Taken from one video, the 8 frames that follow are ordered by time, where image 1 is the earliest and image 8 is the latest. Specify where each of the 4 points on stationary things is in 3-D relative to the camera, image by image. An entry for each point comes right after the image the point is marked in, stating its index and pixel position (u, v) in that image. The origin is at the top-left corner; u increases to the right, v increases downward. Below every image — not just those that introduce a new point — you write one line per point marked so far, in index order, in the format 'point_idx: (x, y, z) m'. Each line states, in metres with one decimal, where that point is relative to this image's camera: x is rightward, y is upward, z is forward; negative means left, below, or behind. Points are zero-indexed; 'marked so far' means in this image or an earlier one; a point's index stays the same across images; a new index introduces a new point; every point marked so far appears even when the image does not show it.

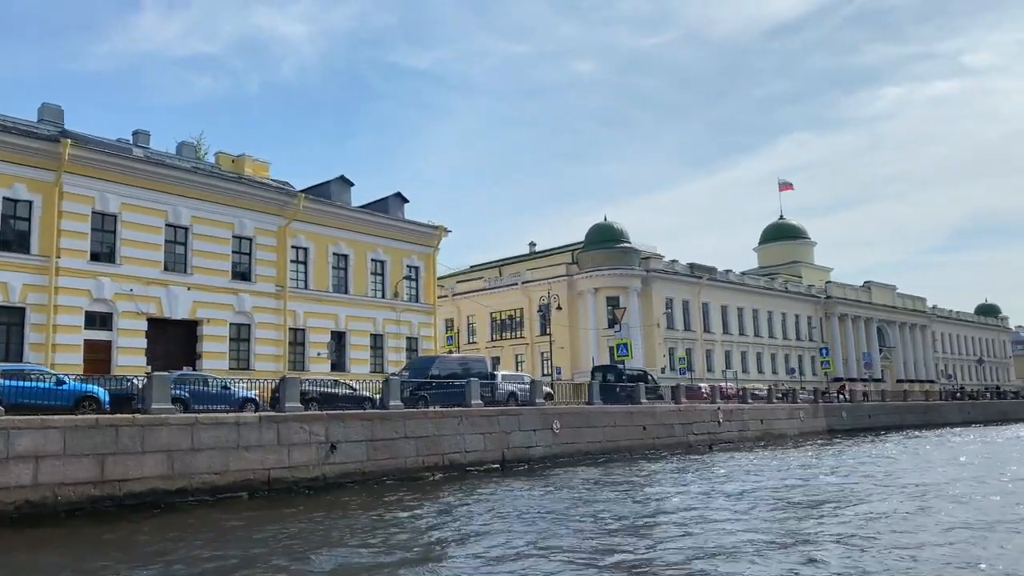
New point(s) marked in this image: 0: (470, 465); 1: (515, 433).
0: (-0.9, -3.9, +17.8) m
1: (+0.1, -3.4, +19.1) m
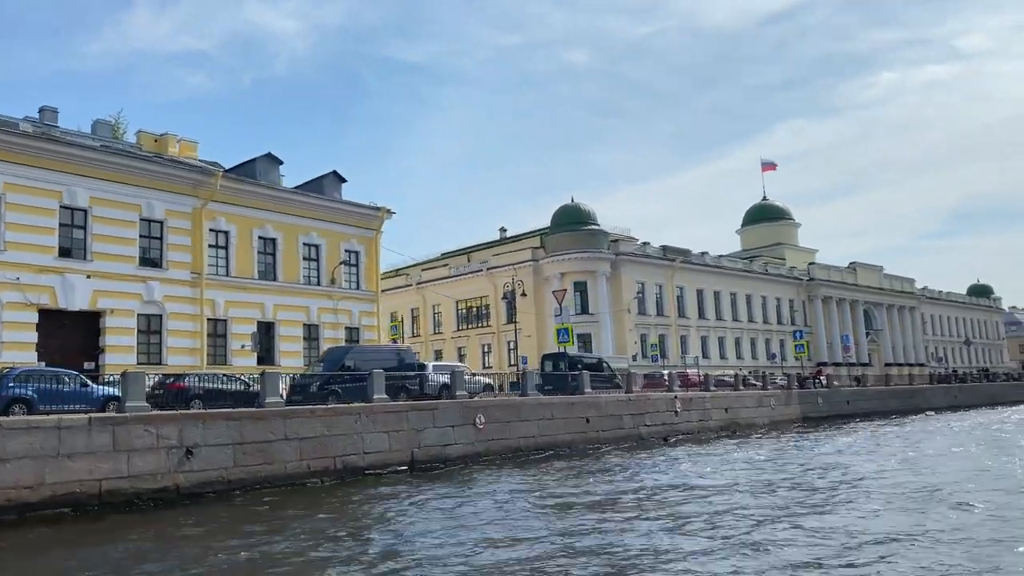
0: (-2.7, -3.4, +15.7) m
1: (-1.7, -3.0, +16.9) m
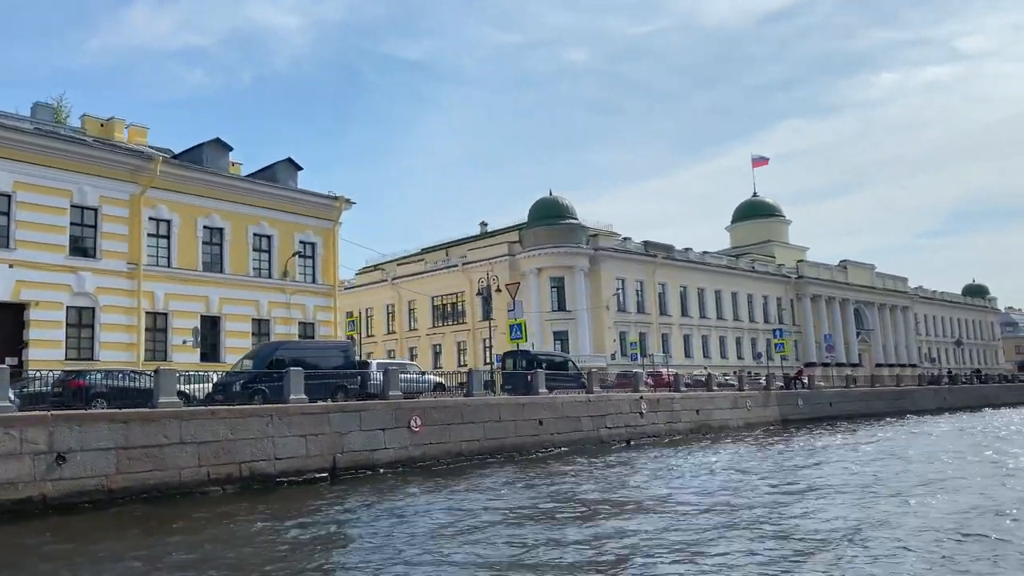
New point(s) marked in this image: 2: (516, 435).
0: (-4.0, -3.3, +14.3) m
1: (-3.0, -2.8, +15.6) m
2: (+0.1, -3.5, +19.2) m
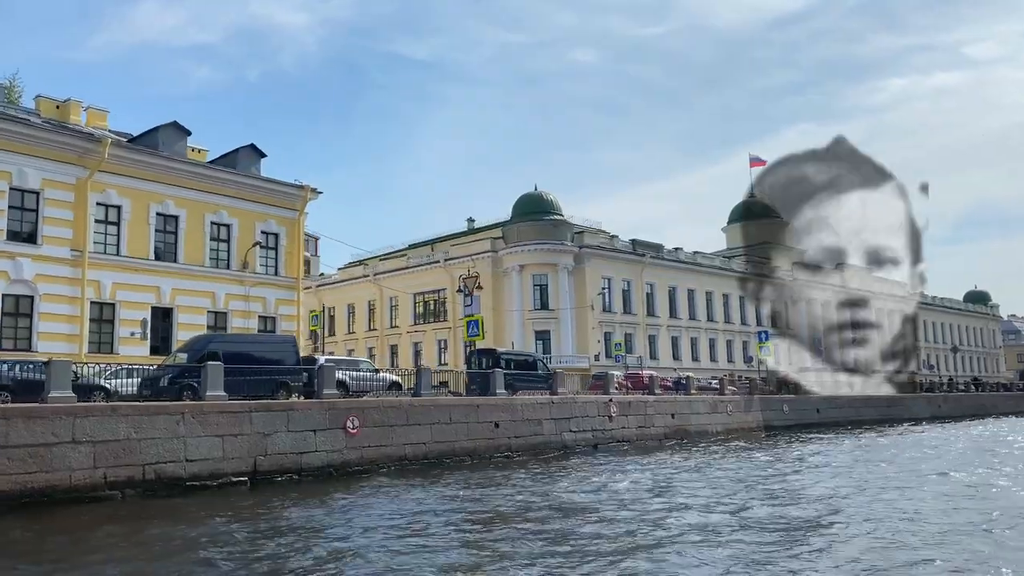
0: (-5.0, -3.0, +13.1) m
1: (-4.1, -2.6, +14.4) m
2: (-1.0, -3.3, +18.0) m
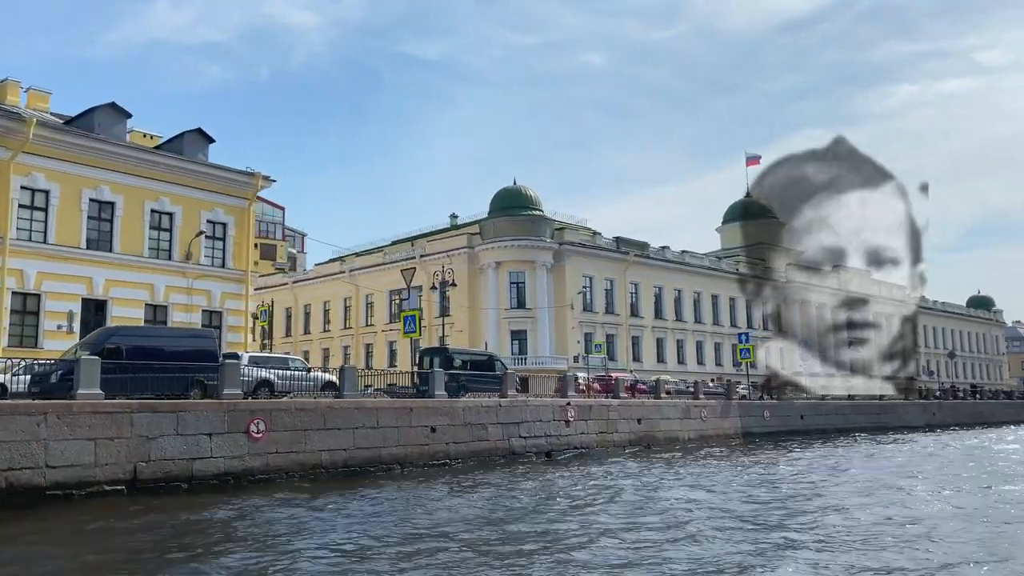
0: (-6.4, -2.8, +11.6) m
1: (-5.4, -2.4, +12.8) m
2: (-2.3, -3.1, +16.4) m
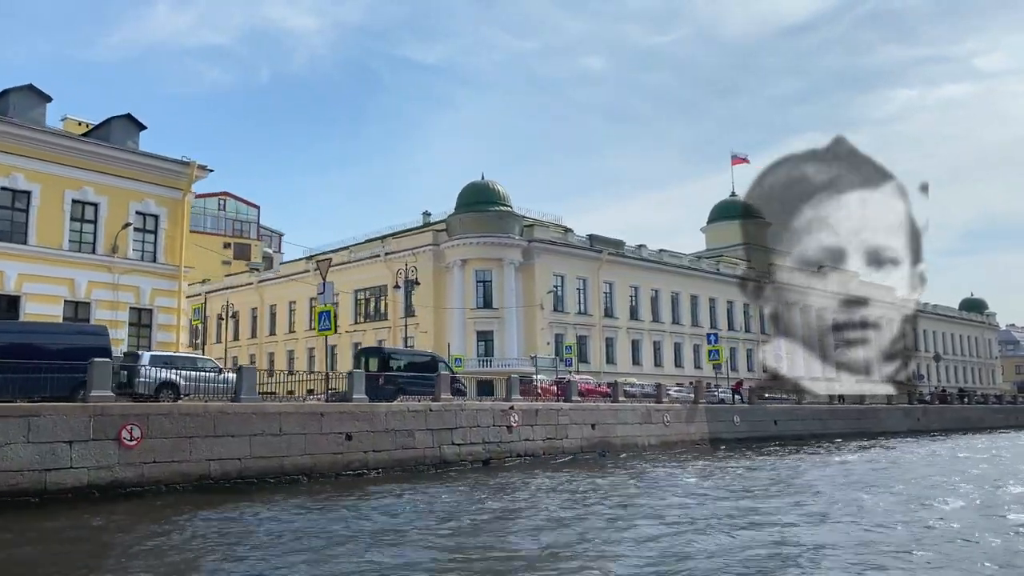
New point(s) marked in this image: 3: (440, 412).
0: (-7.8, -2.7, +10.0) m
1: (-6.8, -2.2, +11.3) m
2: (-3.7, -3.0, +14.9) m
3: (-1.5, -2.7, +17.7) m
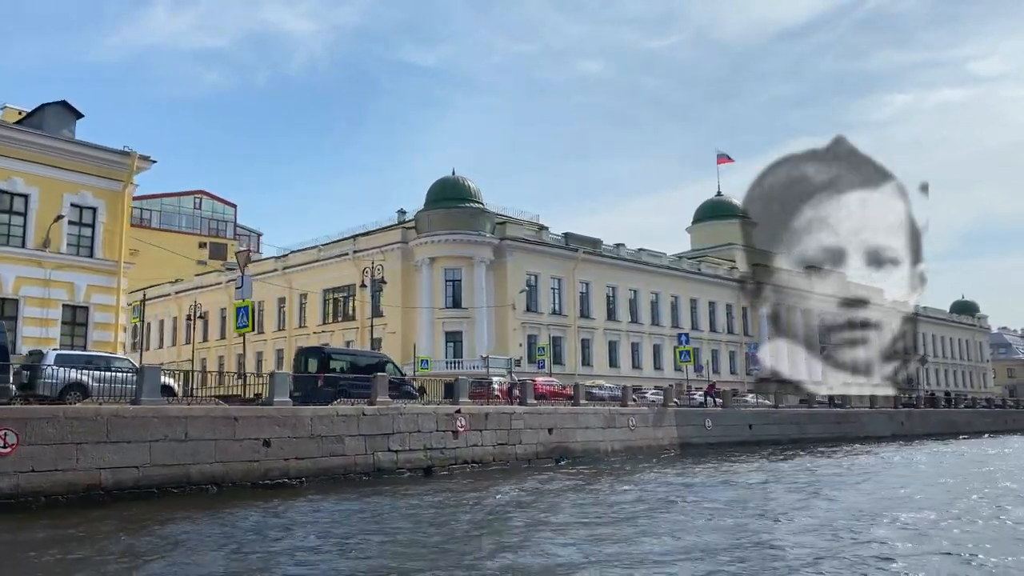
0: (-9.0, -2.5, +8.8) m
1: (-8.0, -2.1, +10.1) m
2: (-4.9, -2.9, +13.7) m
3: (-2.7, -2.5, +16.5) m
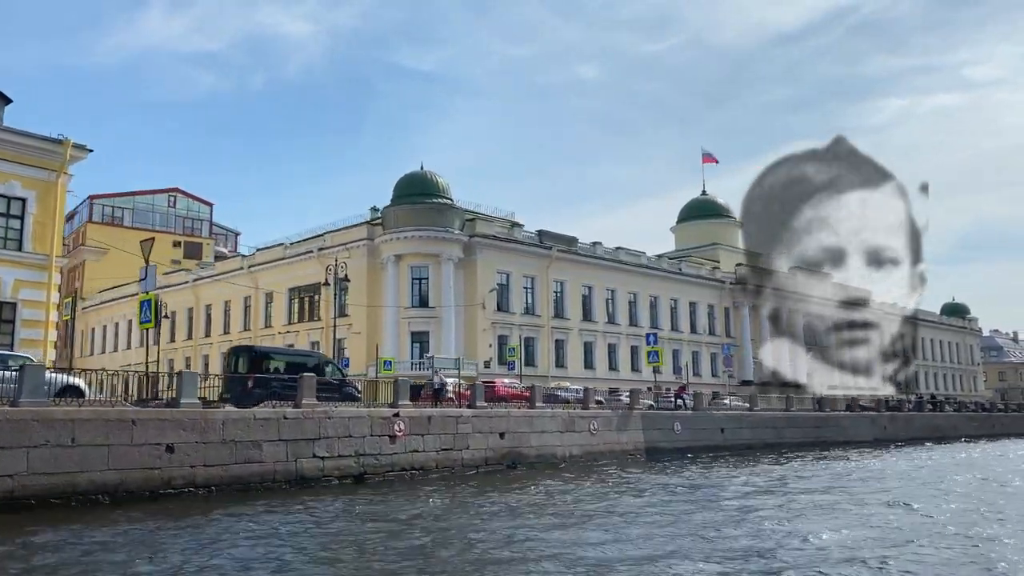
0: (-10.1, -2.3, +7.5) m
1: (-9.1, -1.9, +8.8) m
2: (-6.1, -2.7, +12.4) m
3: (-3.9, -2.4, +15.3) m
